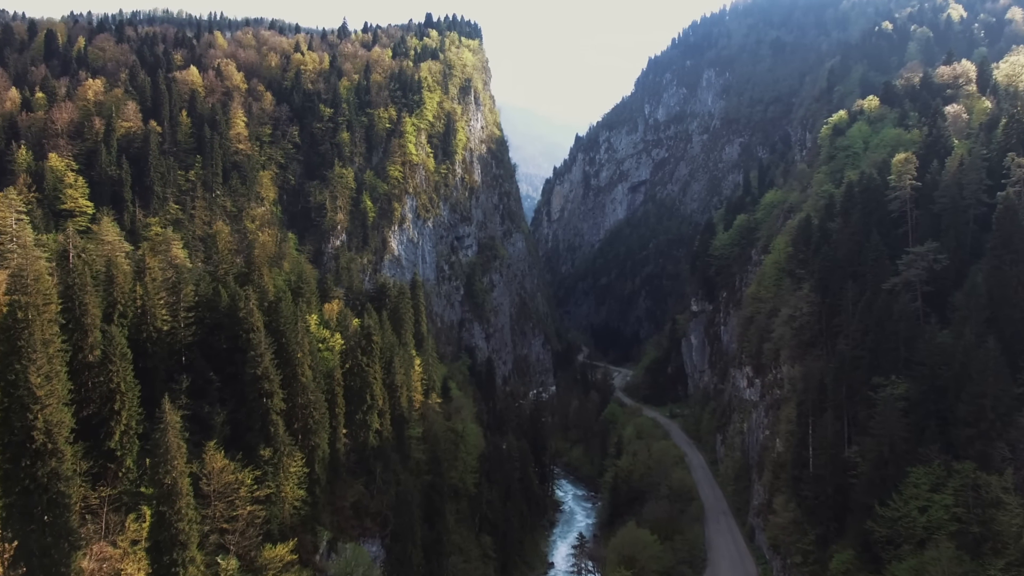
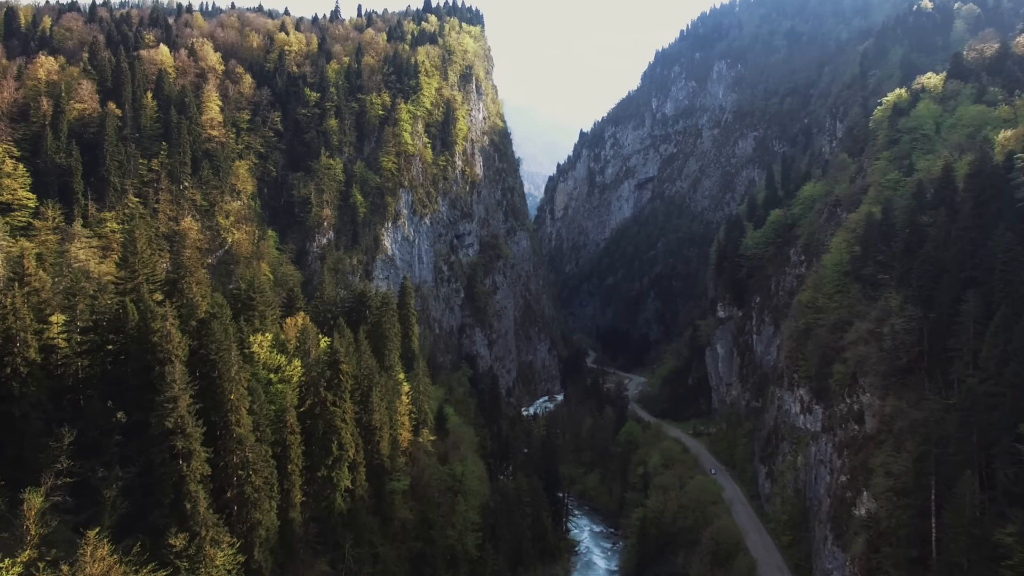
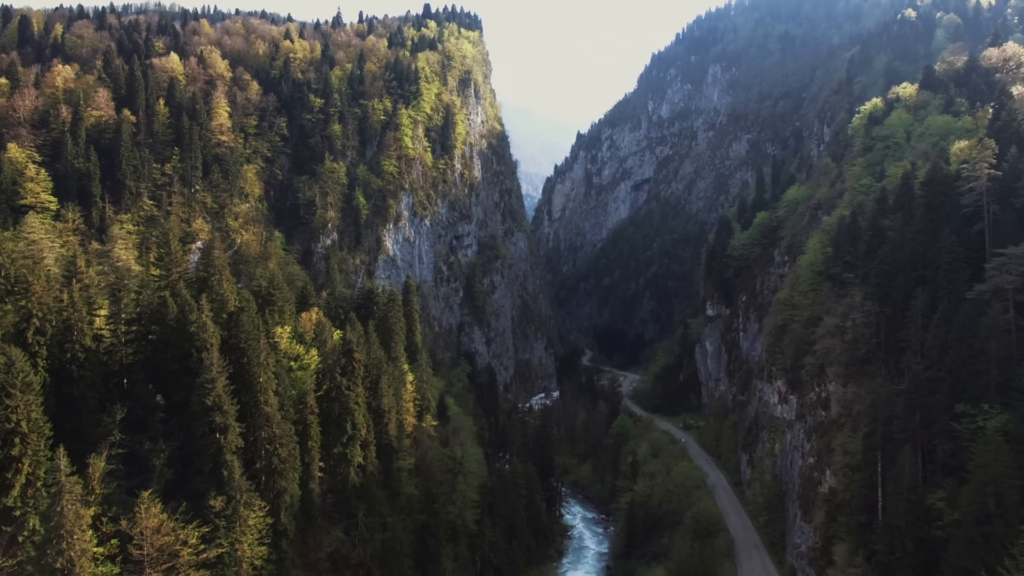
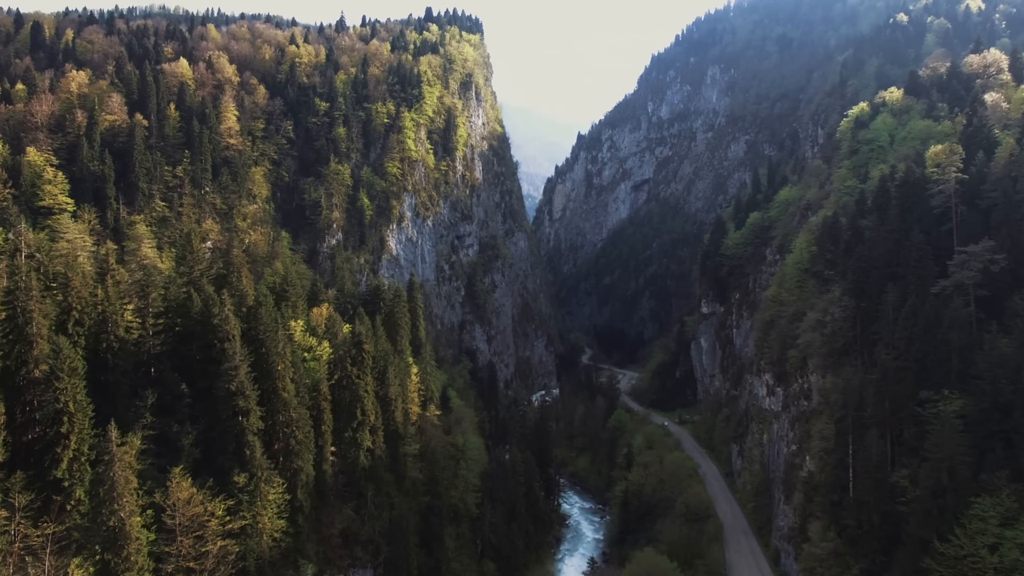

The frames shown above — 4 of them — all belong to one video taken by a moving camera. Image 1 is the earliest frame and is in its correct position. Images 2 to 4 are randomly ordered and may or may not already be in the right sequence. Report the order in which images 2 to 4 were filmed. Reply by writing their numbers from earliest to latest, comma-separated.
4, 3, 2
